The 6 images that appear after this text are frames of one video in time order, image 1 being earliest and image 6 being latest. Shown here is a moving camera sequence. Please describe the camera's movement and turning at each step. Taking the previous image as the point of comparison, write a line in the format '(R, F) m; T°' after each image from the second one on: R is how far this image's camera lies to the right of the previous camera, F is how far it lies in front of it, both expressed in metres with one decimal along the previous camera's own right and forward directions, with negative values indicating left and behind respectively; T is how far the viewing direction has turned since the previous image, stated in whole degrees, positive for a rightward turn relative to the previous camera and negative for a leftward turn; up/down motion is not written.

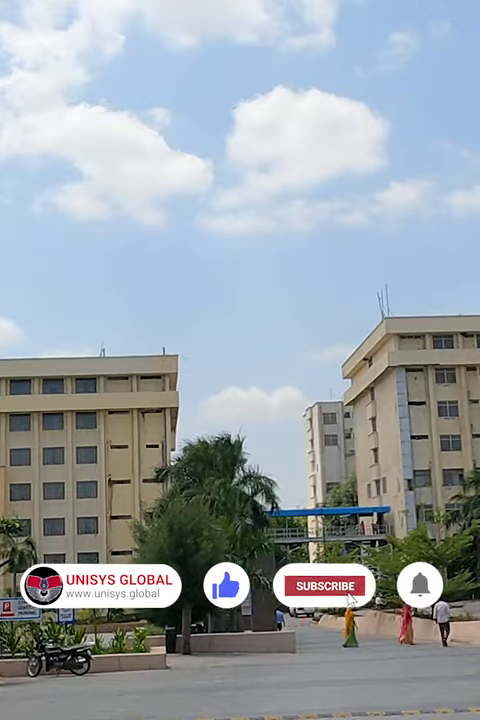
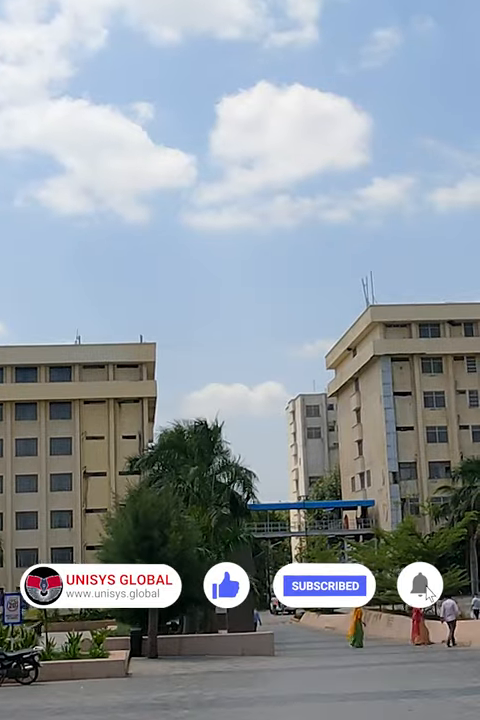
(+0.2, +2.5) m; +1°
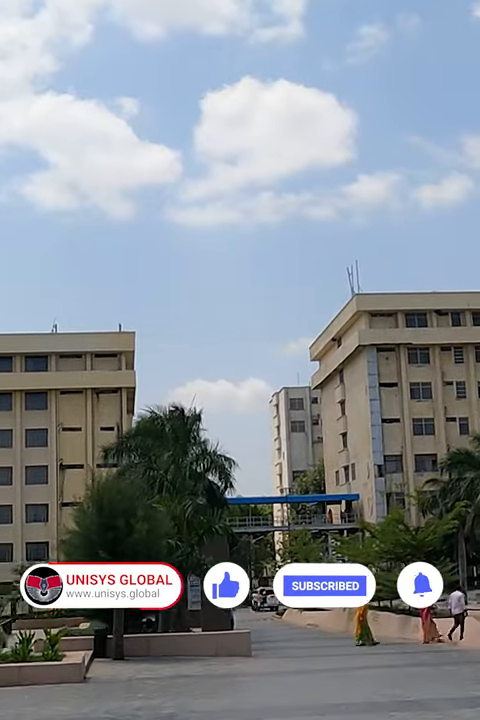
(+0.2, +2.1) m; +1°
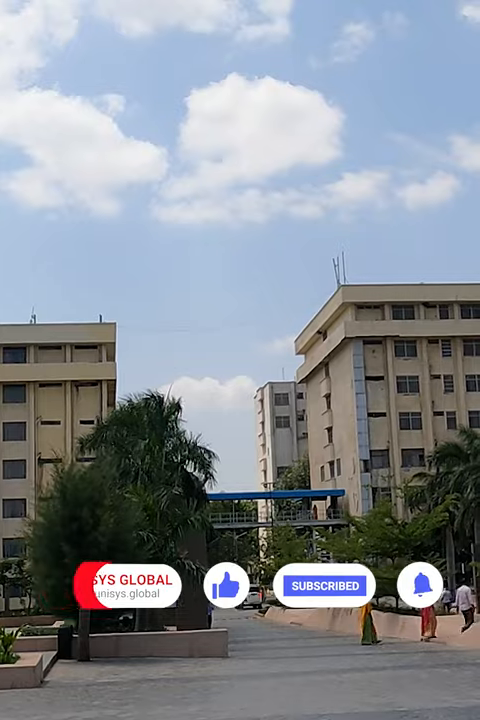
(+0.2, +1.6) m; +1°
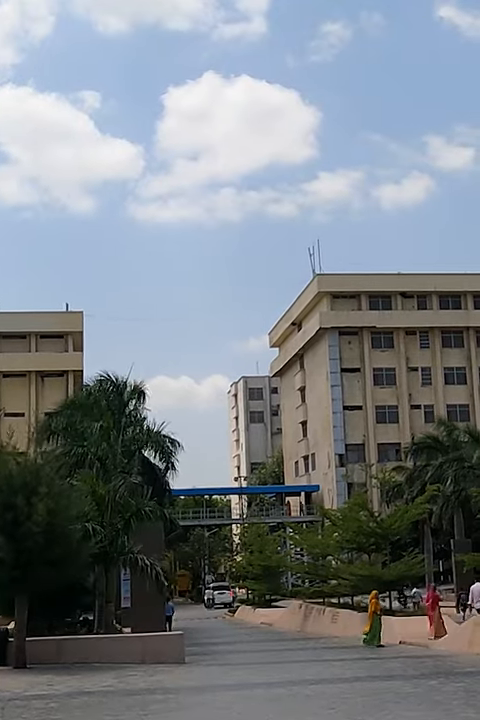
(+0.2, +2.3) m; +1°
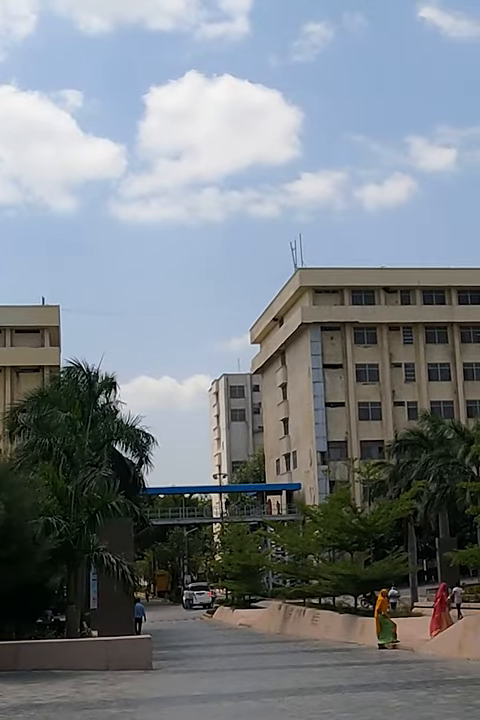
(+0.1, +1.4) m; +1°
